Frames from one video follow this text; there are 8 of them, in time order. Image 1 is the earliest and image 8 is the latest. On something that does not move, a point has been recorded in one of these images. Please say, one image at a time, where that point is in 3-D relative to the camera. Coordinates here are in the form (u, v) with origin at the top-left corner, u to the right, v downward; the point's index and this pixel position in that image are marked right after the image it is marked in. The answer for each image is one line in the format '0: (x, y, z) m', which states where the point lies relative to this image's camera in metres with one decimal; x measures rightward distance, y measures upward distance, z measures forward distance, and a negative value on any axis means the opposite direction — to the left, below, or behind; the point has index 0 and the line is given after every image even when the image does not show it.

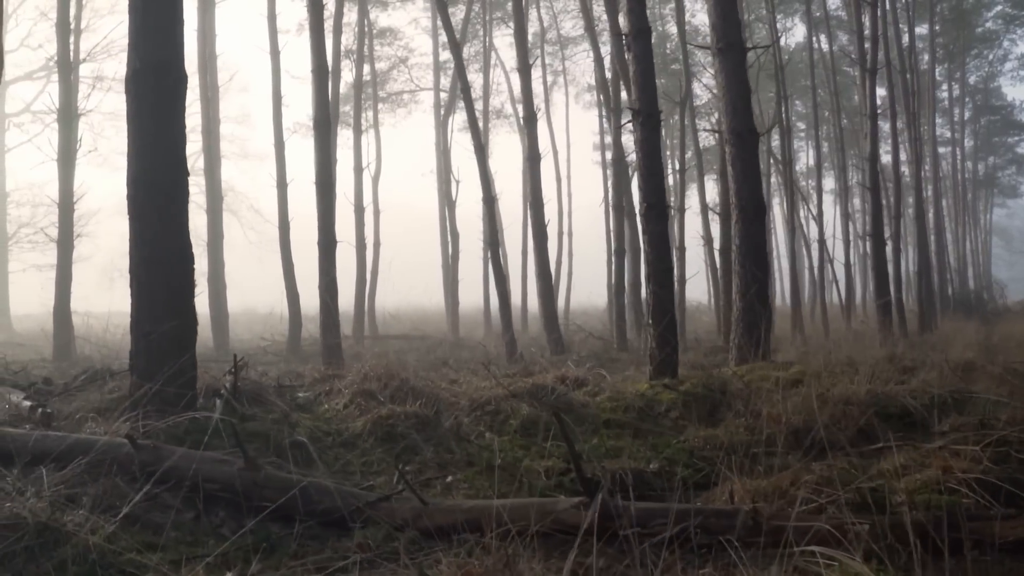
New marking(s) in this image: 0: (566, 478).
0: (+0.4, -1.3, +5.0) m
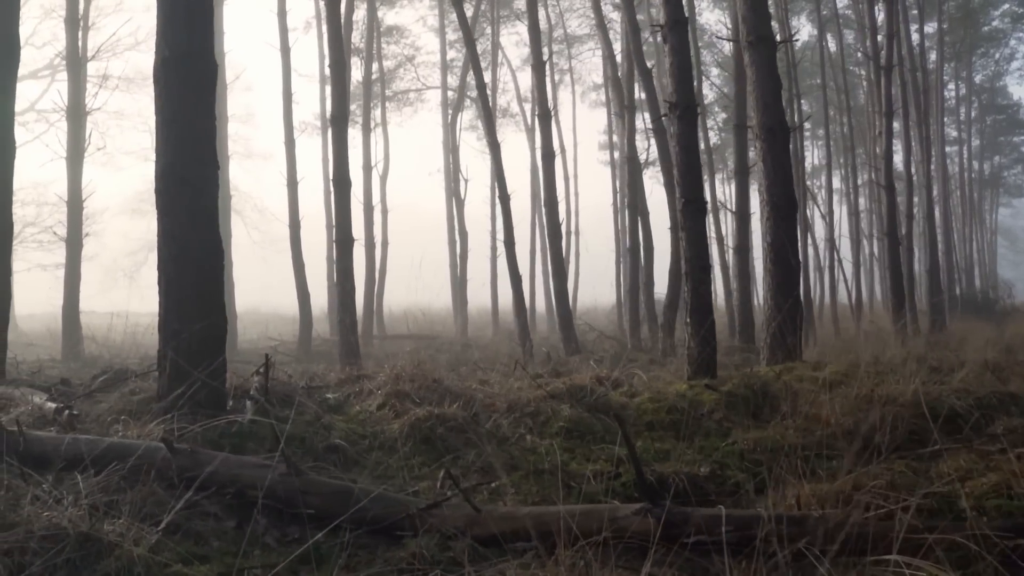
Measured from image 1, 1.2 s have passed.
0: (+0.7, -1.2, +4.8) m
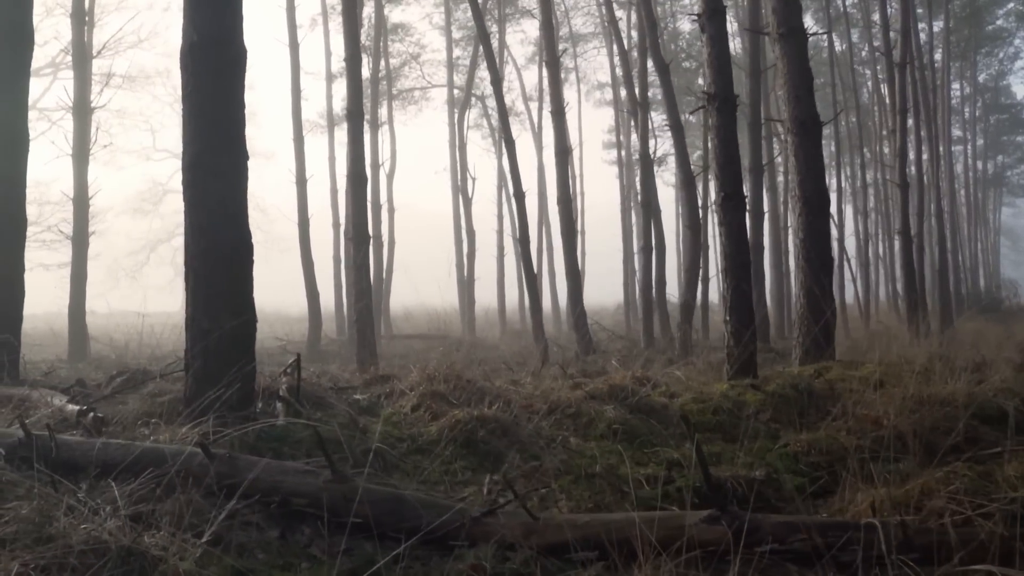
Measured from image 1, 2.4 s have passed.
0: (+1.0, -1.2, +4.6) m
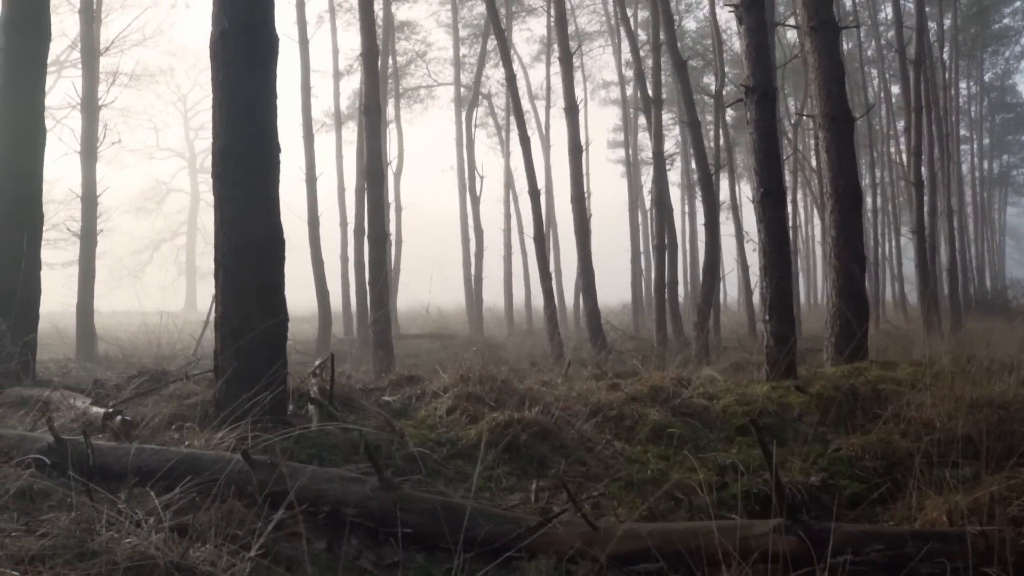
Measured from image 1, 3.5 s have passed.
0: (+1.2, -1.2, +4.4) m
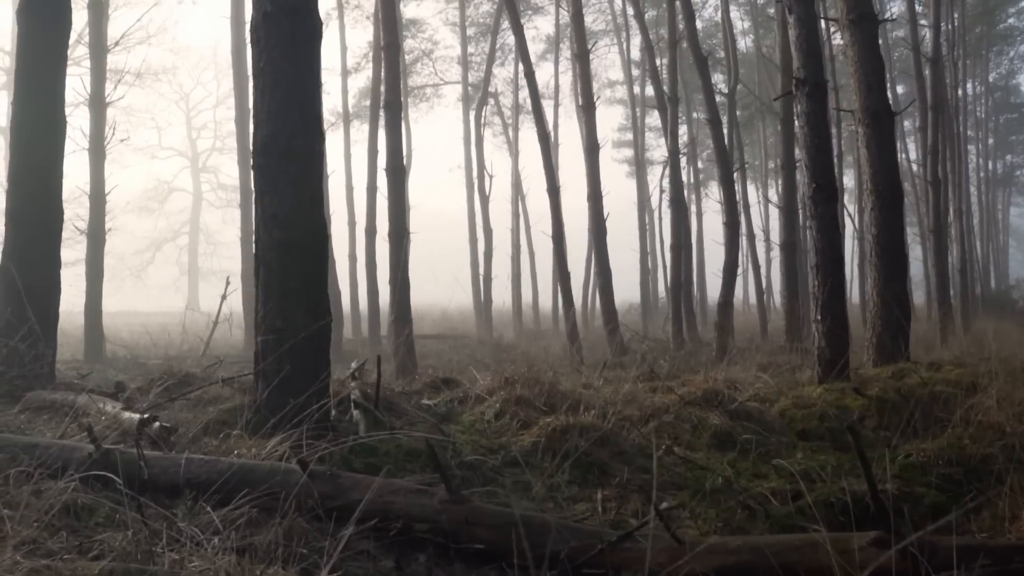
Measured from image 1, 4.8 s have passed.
0: (+1.6, -1.2, +4.1) m
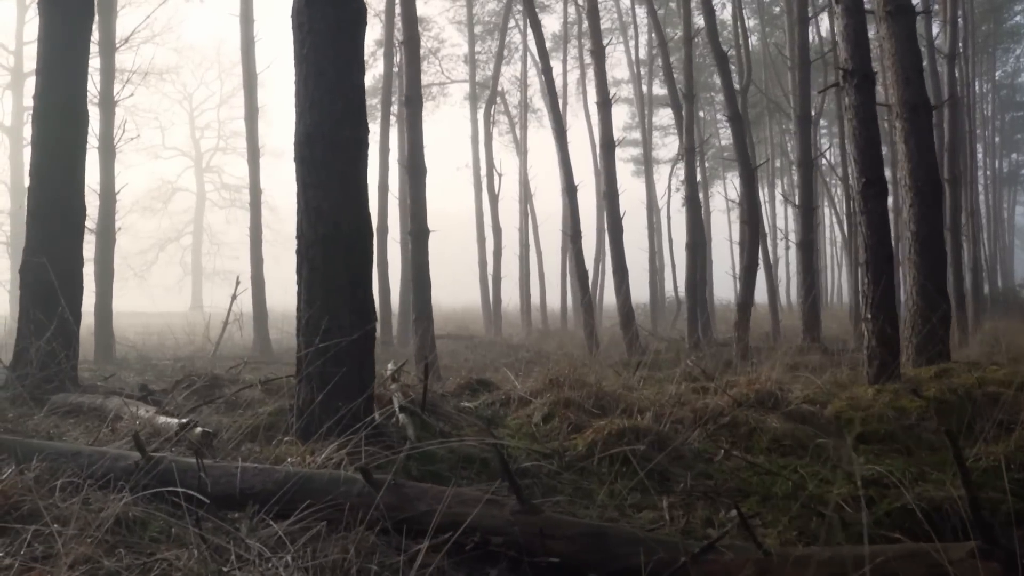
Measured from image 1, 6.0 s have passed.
0: (+1.9, -1.2, +3.9) m
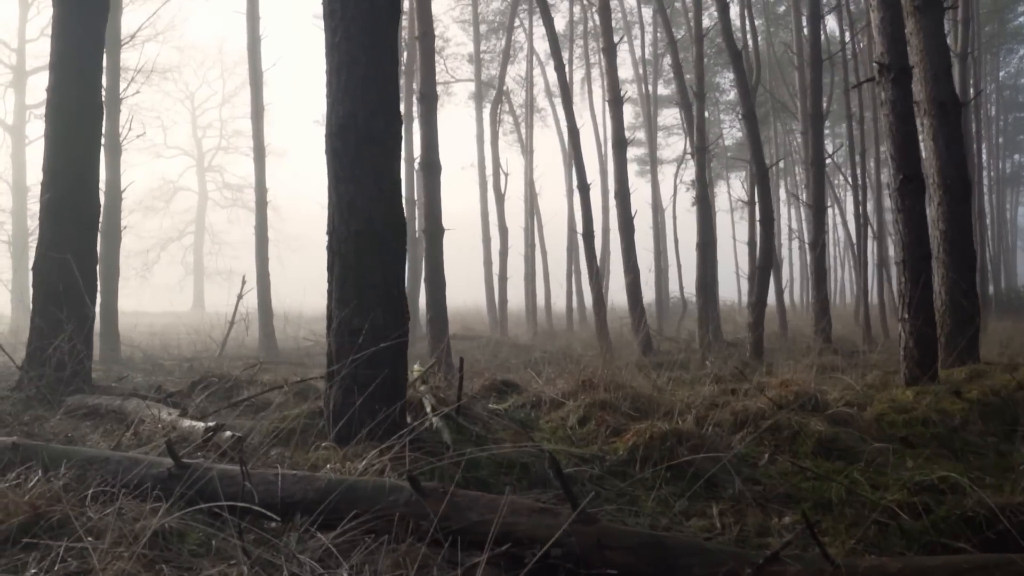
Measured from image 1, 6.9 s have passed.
0: (+2.1, -1.1, +3.7) m
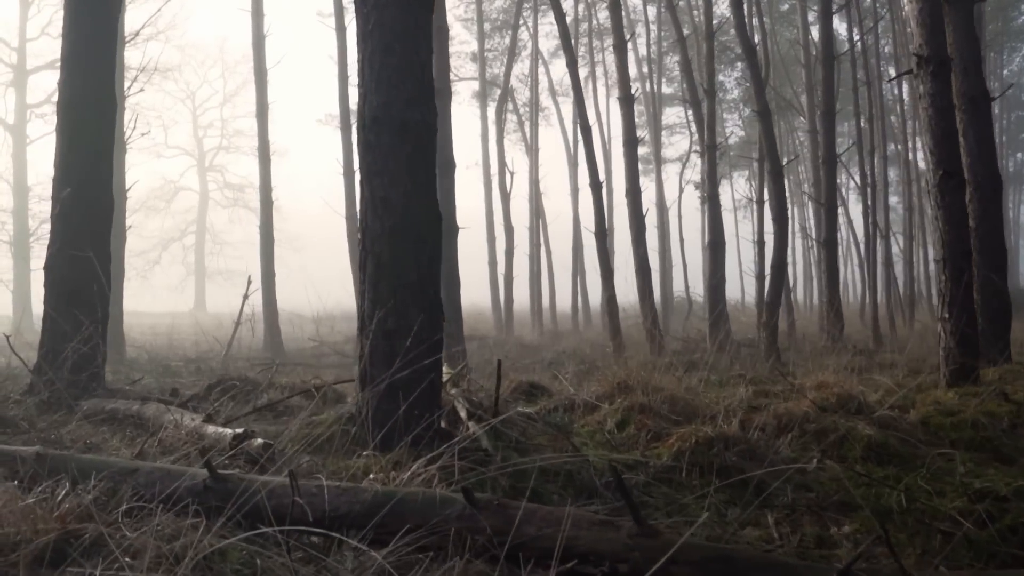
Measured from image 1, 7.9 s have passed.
0: (+2.3, -1.1, +3.6) m
